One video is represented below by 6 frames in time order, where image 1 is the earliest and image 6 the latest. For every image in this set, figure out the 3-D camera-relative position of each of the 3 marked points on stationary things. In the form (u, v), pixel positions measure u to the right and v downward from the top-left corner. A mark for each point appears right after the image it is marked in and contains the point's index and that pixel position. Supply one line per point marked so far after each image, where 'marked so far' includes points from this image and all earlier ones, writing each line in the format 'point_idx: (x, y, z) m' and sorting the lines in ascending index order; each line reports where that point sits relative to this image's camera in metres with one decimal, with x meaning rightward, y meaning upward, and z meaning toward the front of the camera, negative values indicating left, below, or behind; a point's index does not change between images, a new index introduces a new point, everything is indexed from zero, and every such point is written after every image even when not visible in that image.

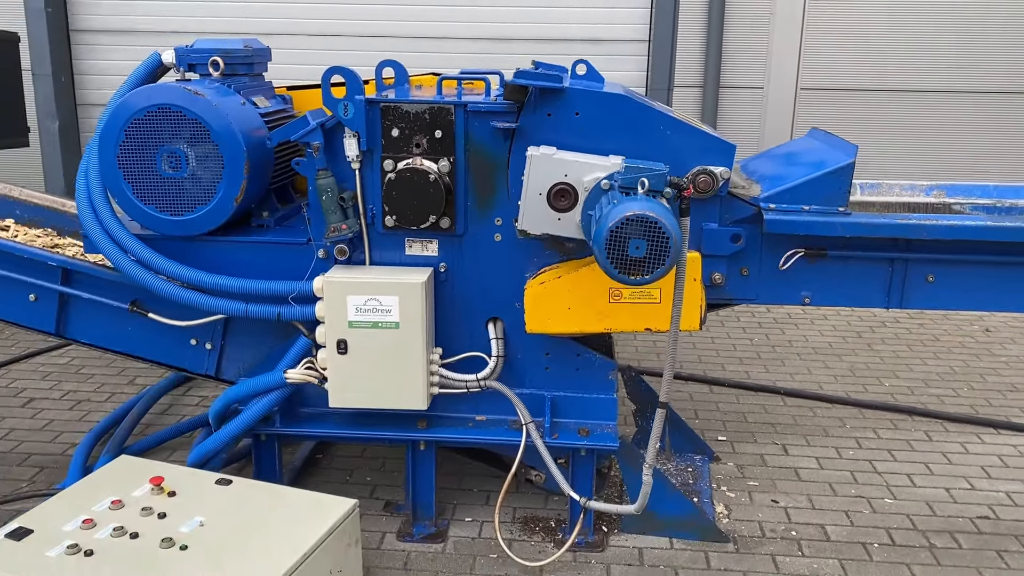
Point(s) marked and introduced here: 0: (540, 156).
0: (+0.1, +0.4, +2.5) m
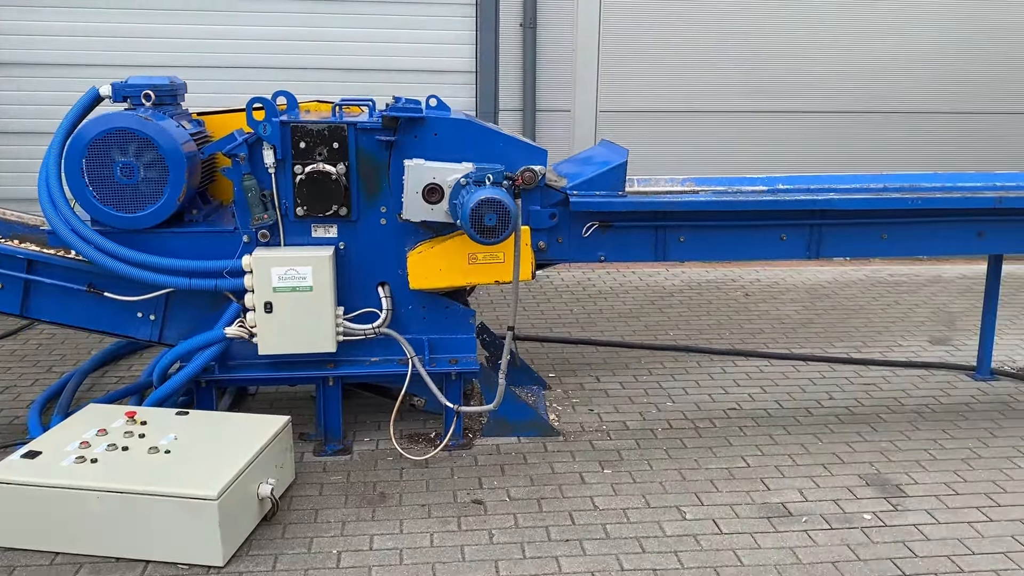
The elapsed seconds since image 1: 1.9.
0: (-0.4, +0.5, +3.5) m
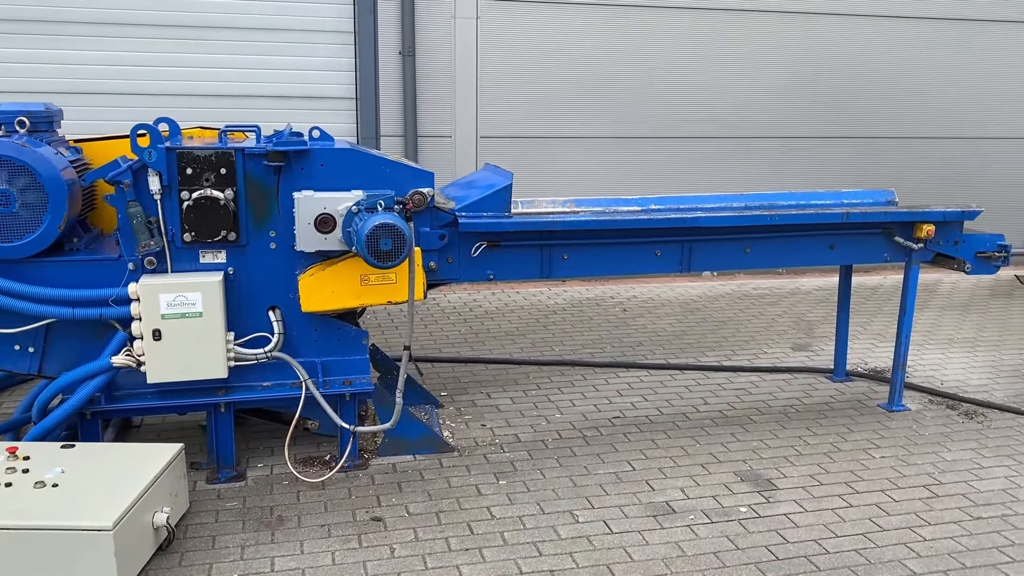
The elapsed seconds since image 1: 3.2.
0: (-0.8, +0.4, +3.5) m
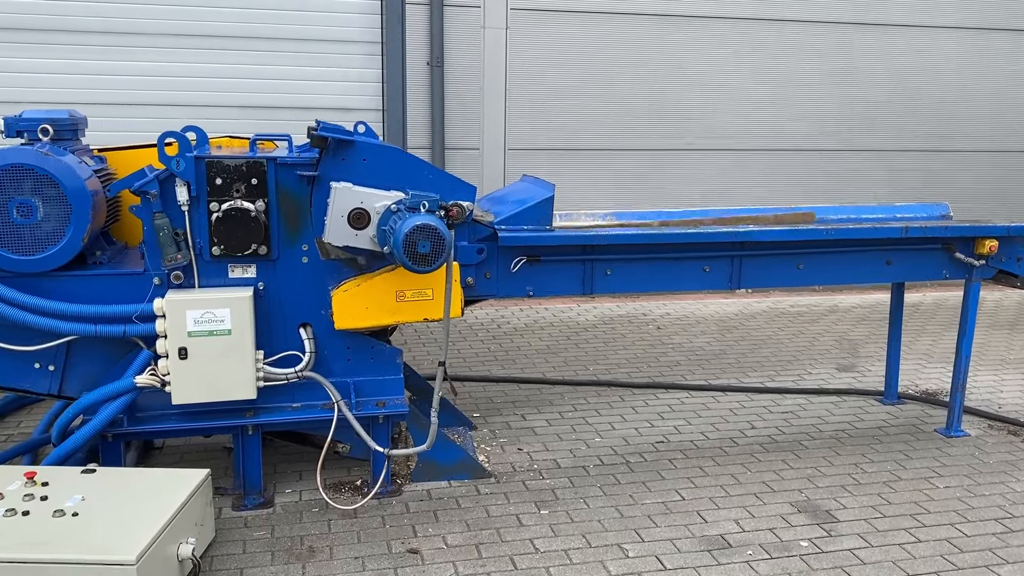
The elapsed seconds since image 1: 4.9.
0: (-0.7, +0.4, +3.4) m
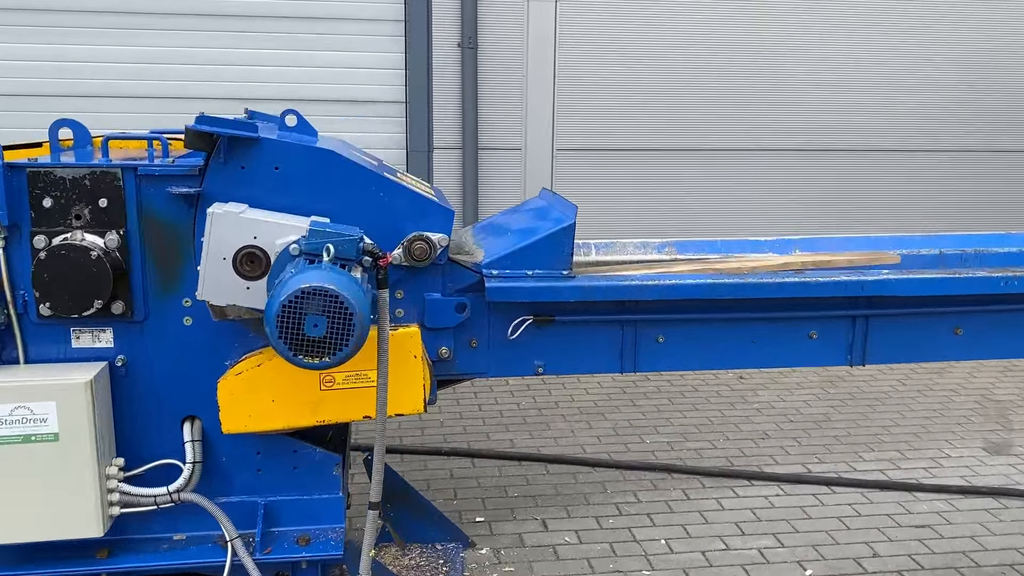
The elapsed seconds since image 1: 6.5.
0: (-0.7, +0.2, +2.1) m
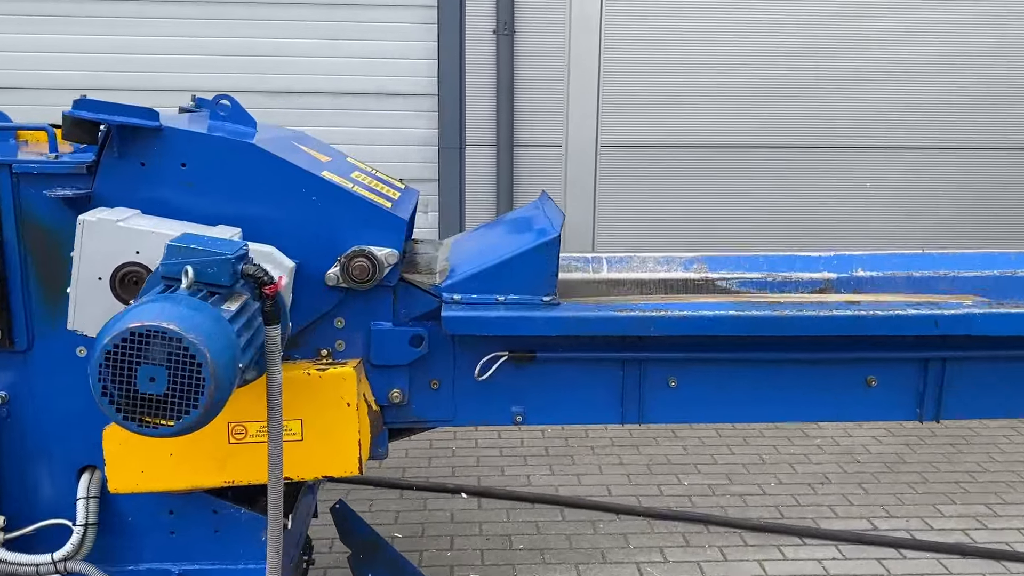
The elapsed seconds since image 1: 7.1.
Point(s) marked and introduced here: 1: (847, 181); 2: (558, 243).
0: (-0.8, +0.1, +1.7) m
1: (+2.3, +0.8, +6.1) m
2: (+0.1, +0.1, +2.0) m
